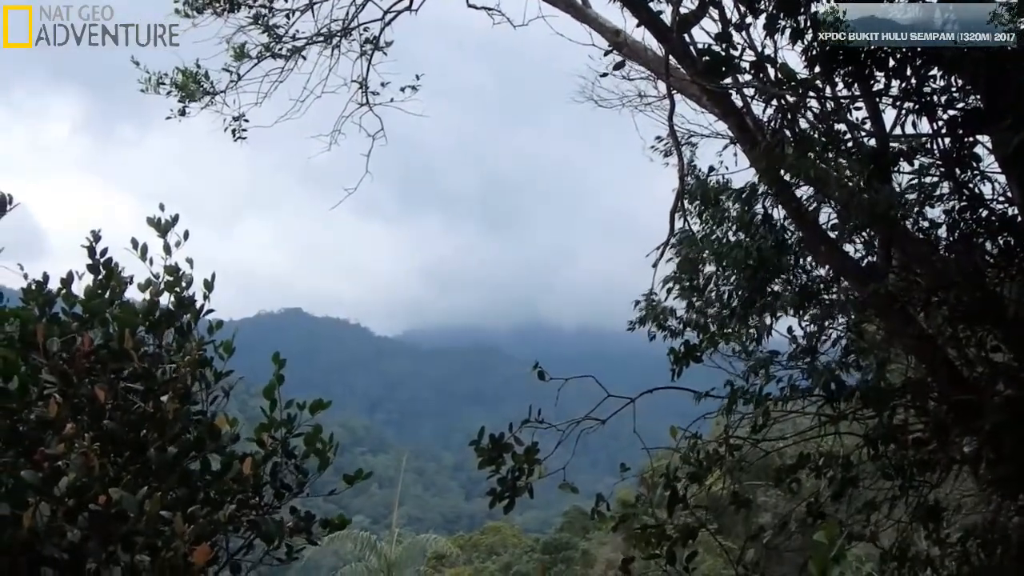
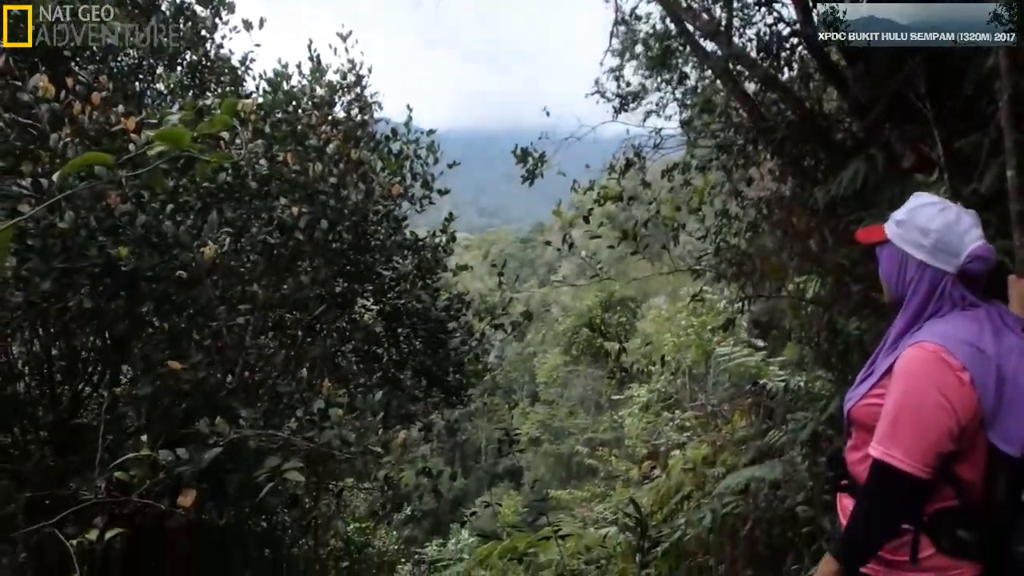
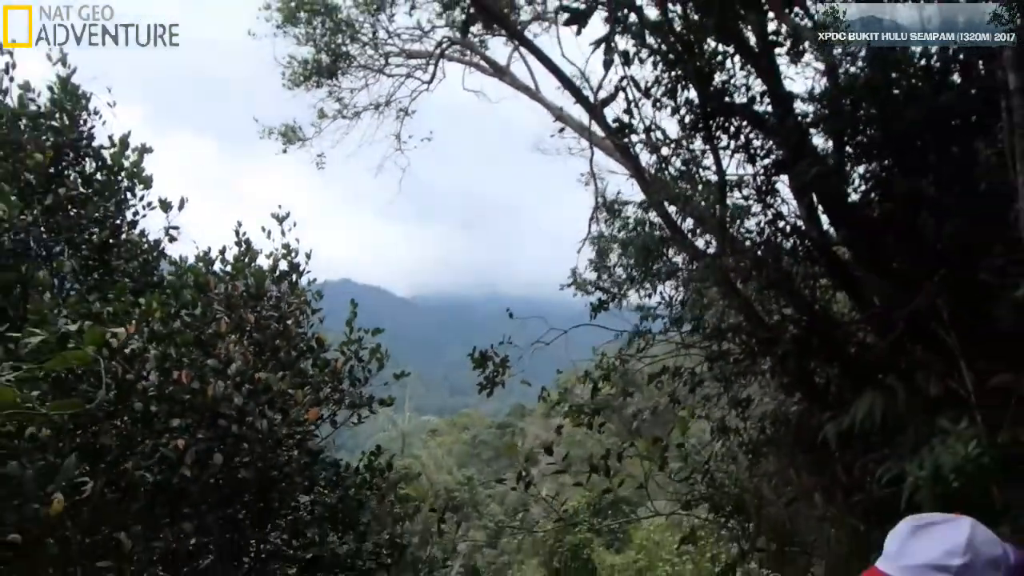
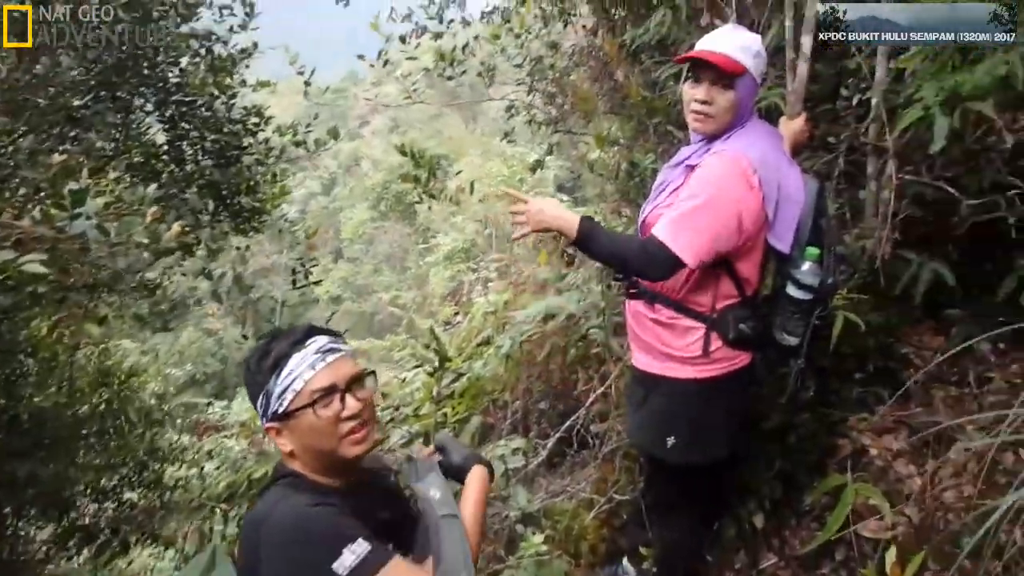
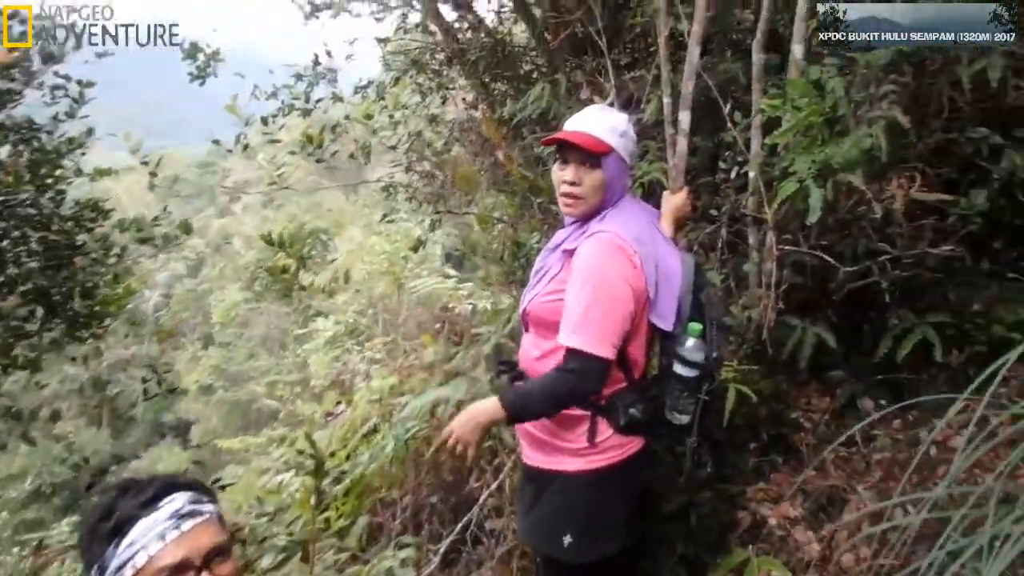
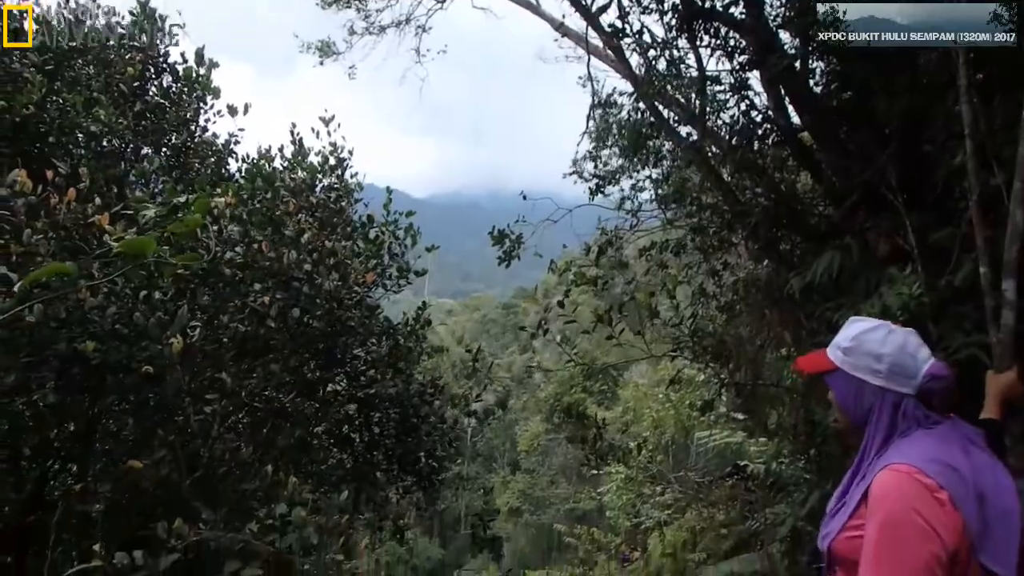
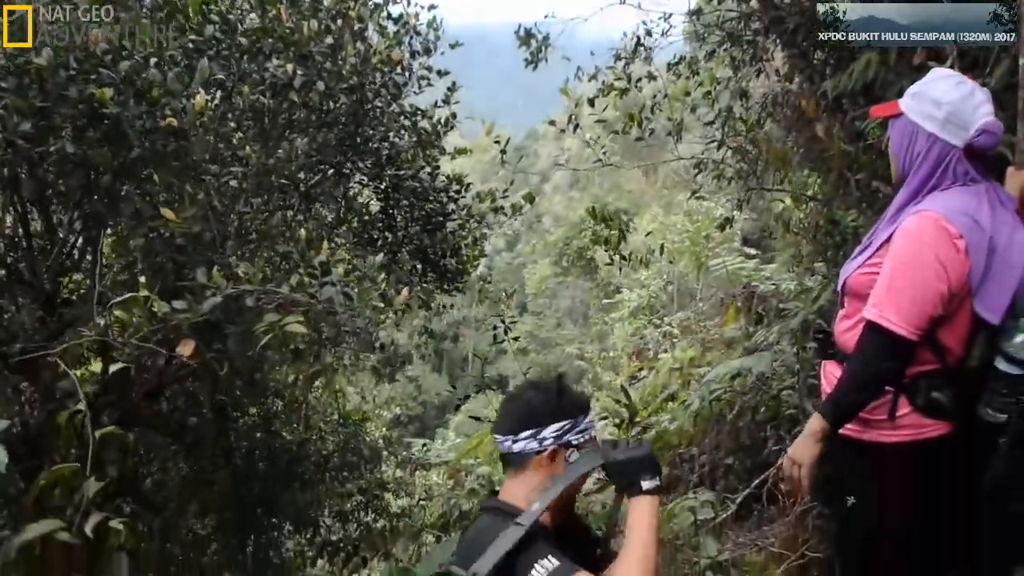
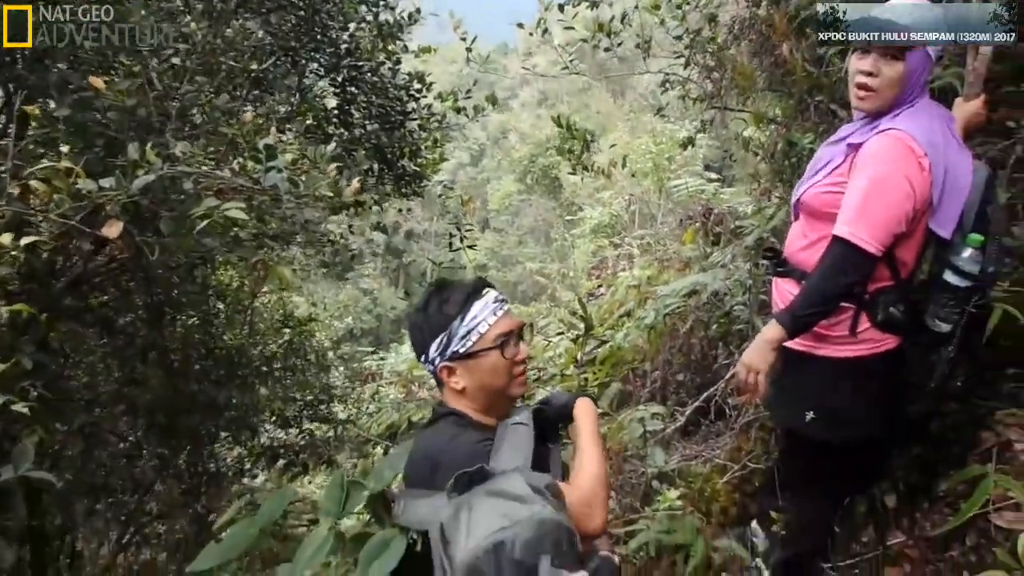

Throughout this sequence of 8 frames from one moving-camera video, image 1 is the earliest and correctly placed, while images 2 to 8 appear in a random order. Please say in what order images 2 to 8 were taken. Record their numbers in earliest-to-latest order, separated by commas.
3, 6, 2, 7, 8, 4, 5
